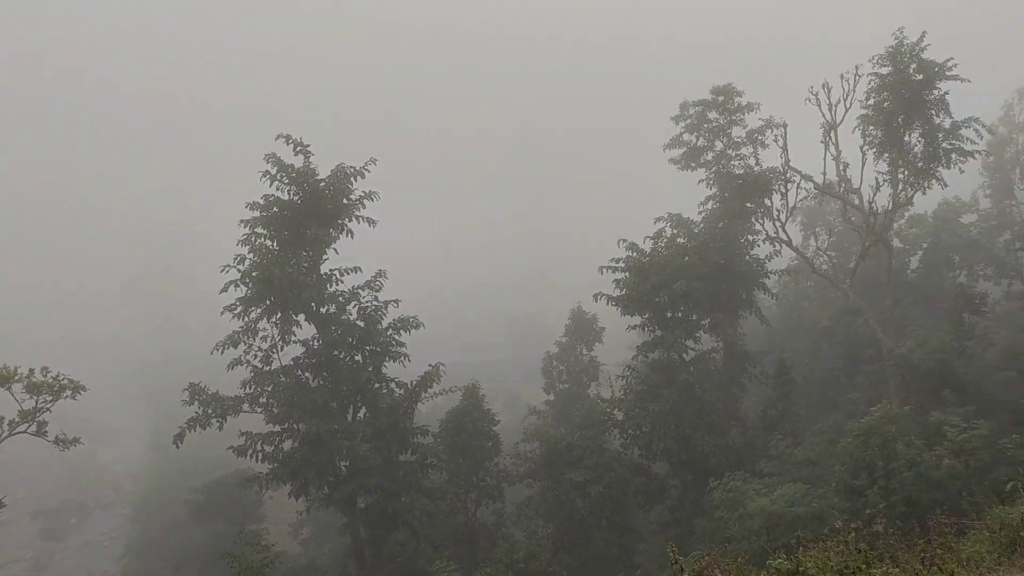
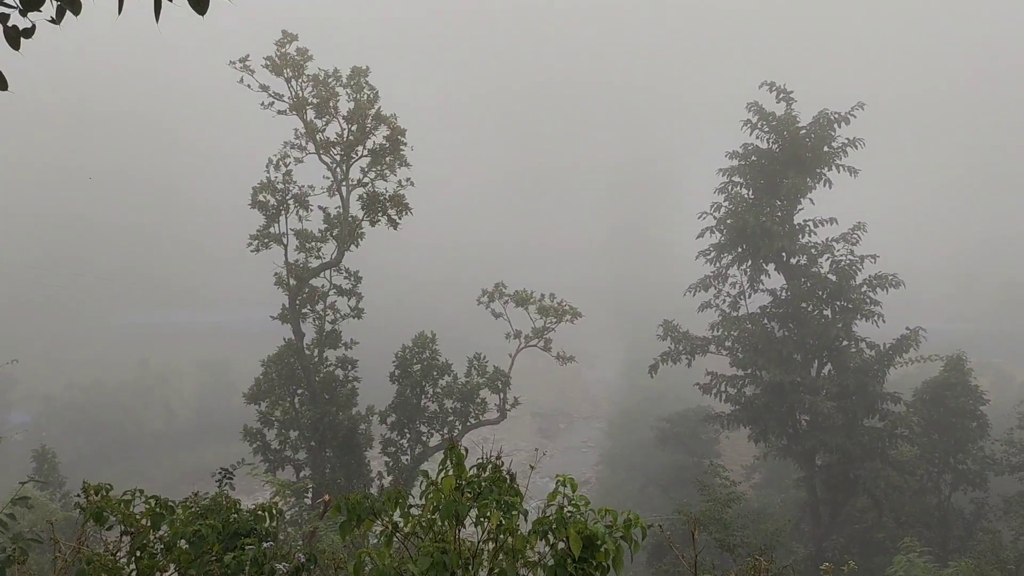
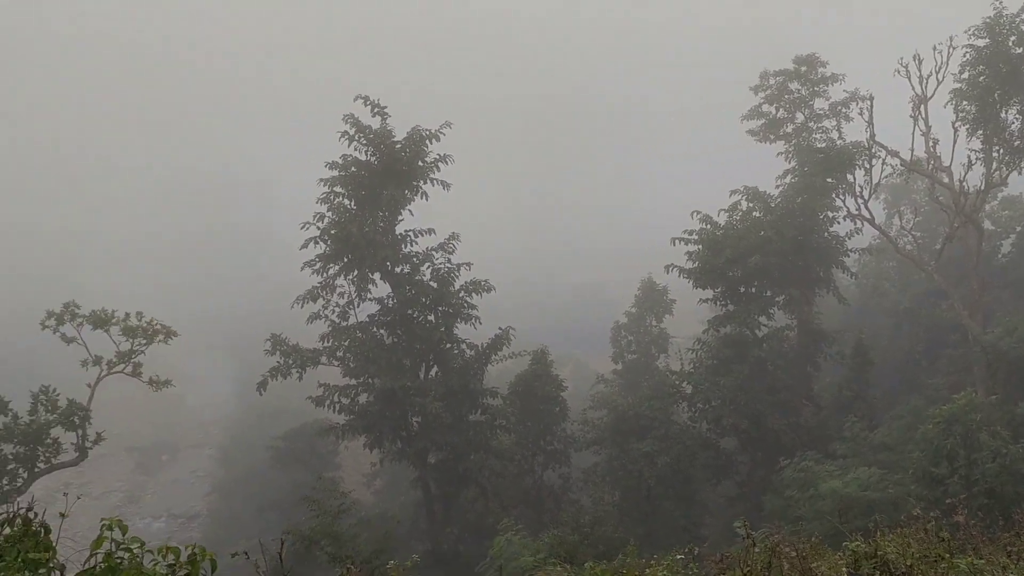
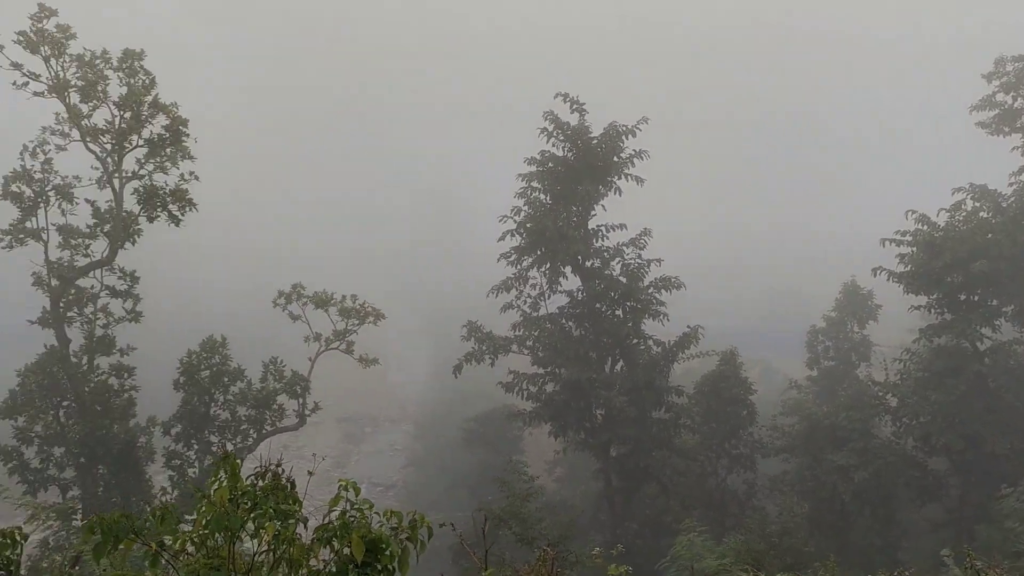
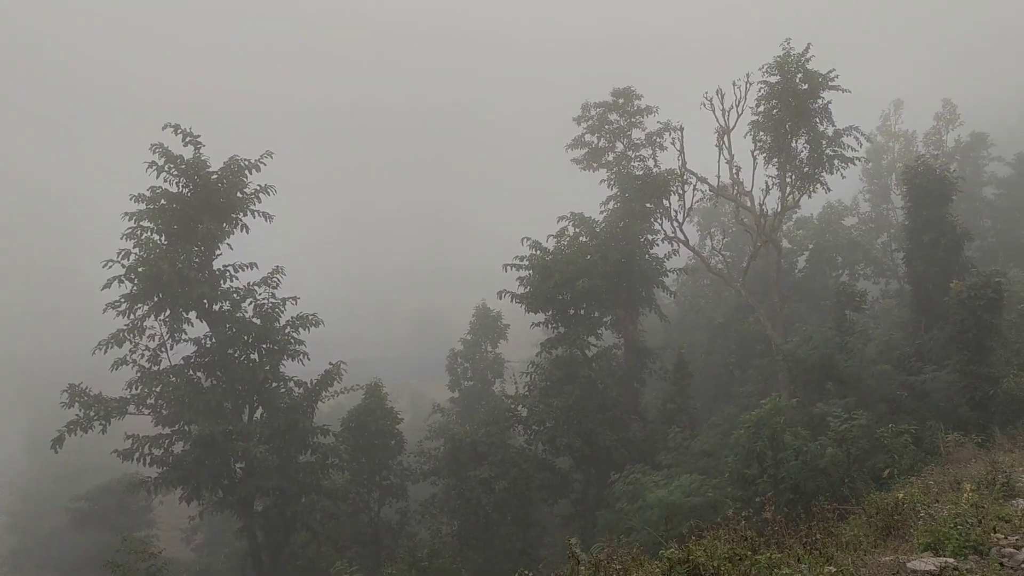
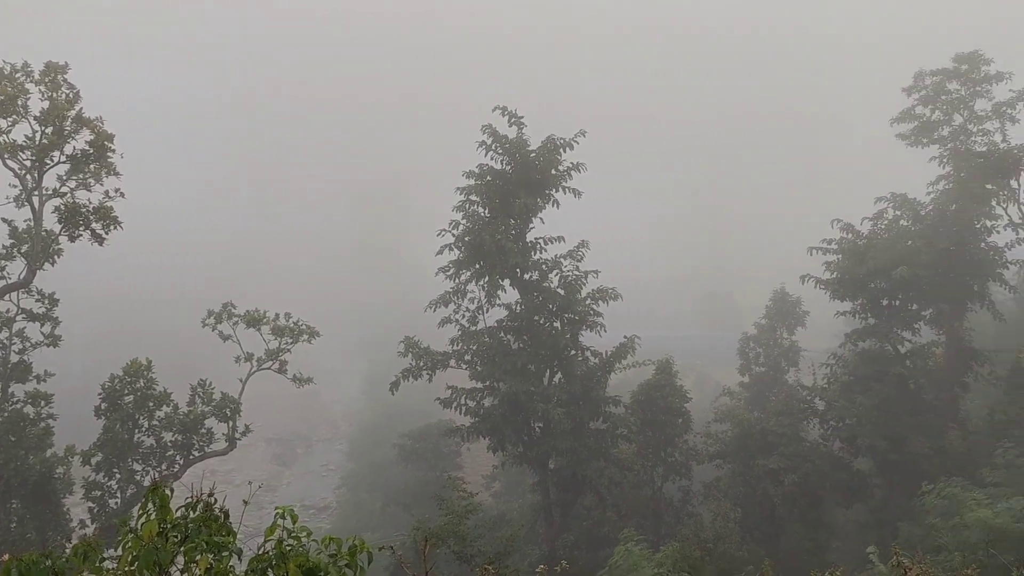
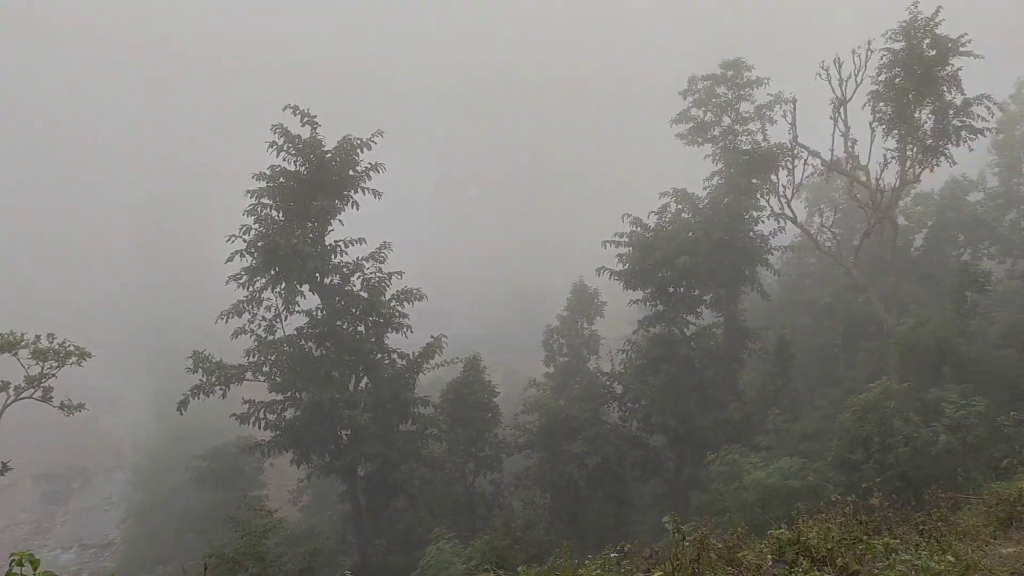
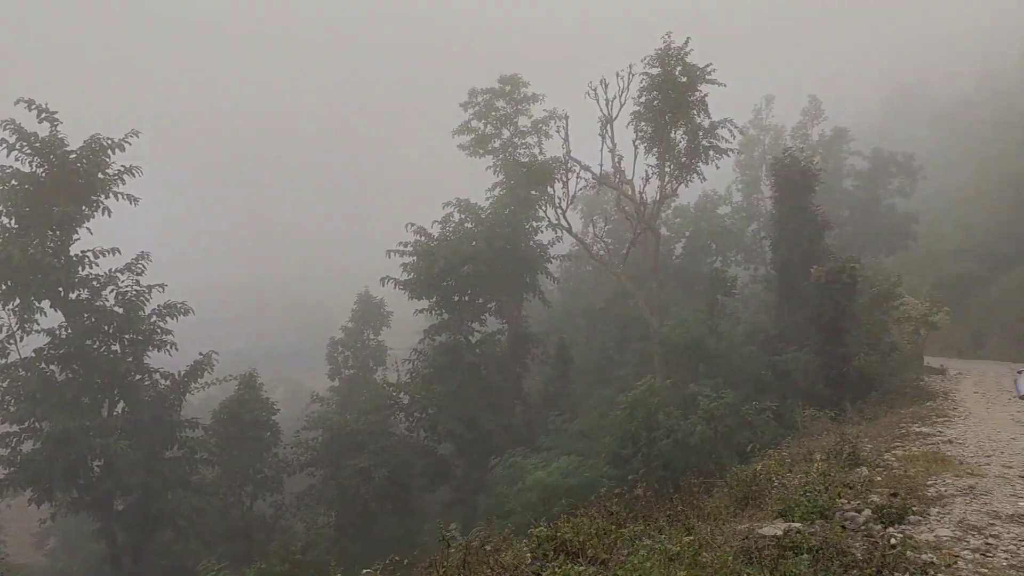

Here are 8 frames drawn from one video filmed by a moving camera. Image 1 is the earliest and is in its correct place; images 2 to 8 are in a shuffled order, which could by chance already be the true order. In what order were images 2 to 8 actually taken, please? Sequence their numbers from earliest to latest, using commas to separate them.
5, 3, 4, 2, 6, 7, 8
